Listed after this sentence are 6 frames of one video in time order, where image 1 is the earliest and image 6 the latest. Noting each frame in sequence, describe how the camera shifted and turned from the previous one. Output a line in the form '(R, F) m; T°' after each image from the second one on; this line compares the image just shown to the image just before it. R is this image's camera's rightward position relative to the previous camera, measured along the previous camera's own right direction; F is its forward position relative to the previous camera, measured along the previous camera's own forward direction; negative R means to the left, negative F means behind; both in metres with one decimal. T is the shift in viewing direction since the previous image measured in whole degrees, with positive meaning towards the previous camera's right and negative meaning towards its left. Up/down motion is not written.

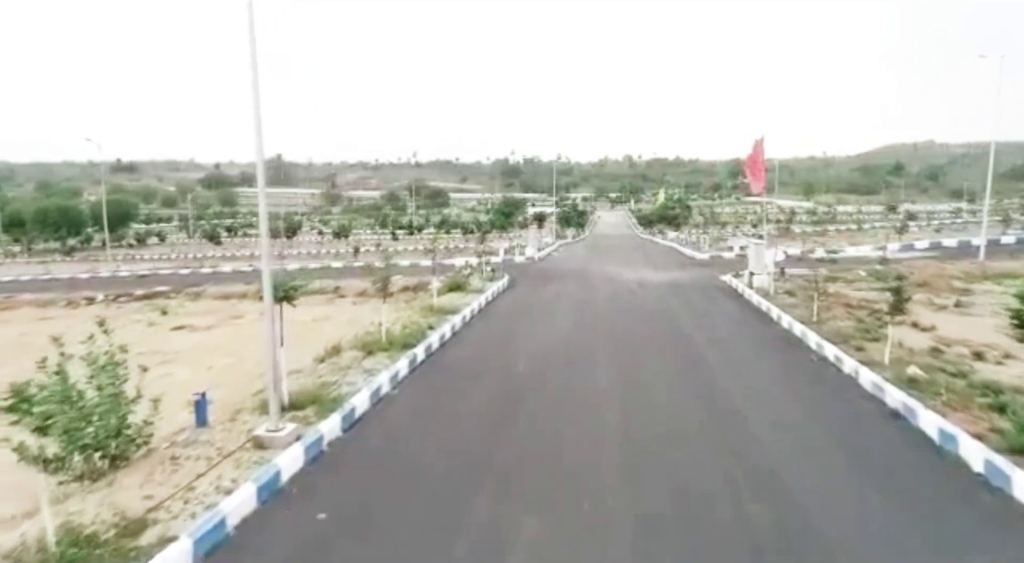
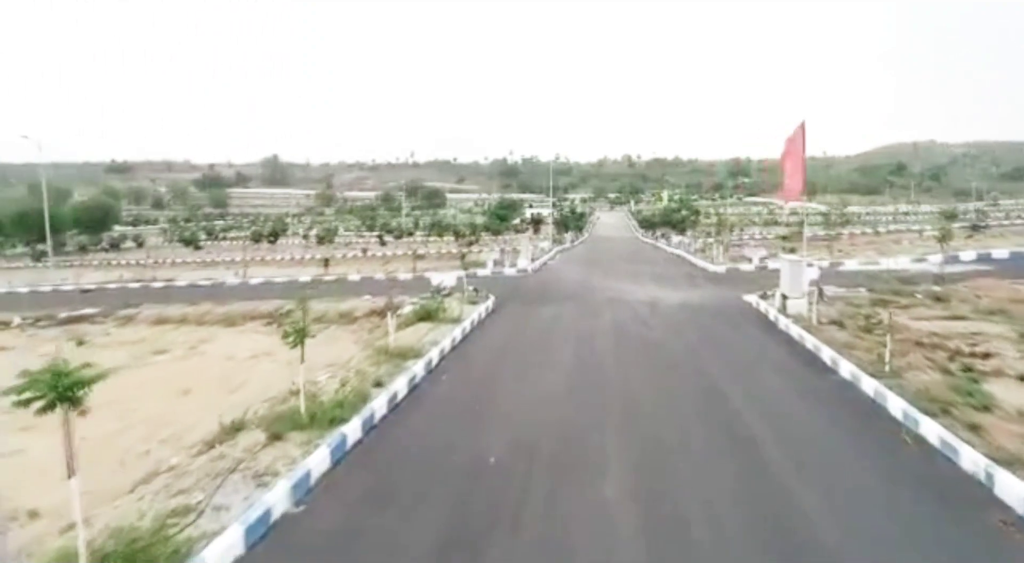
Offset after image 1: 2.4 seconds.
(+0.2, +3.0) m; 0°
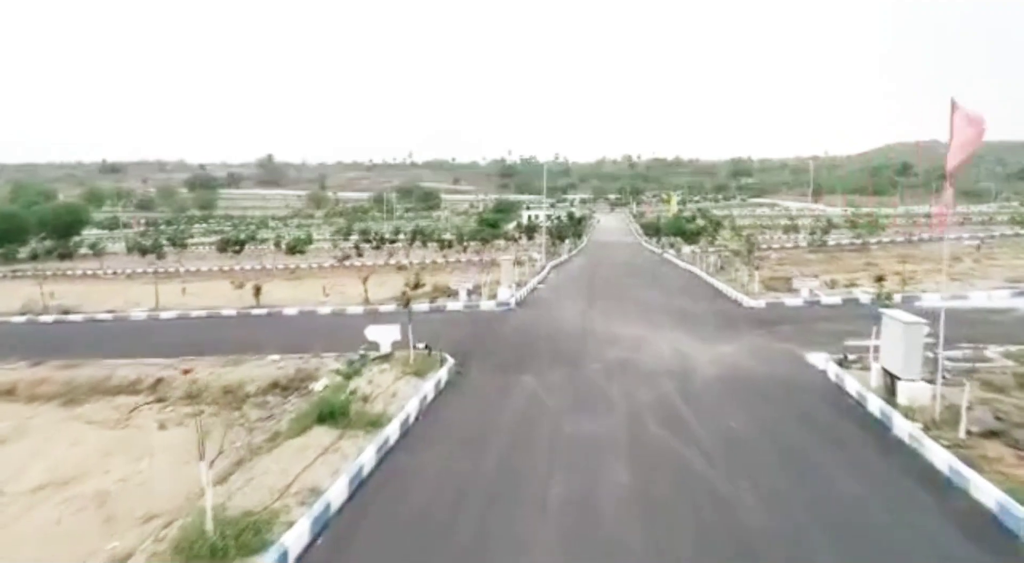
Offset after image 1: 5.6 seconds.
(+0.3, +5.2) m; 0°
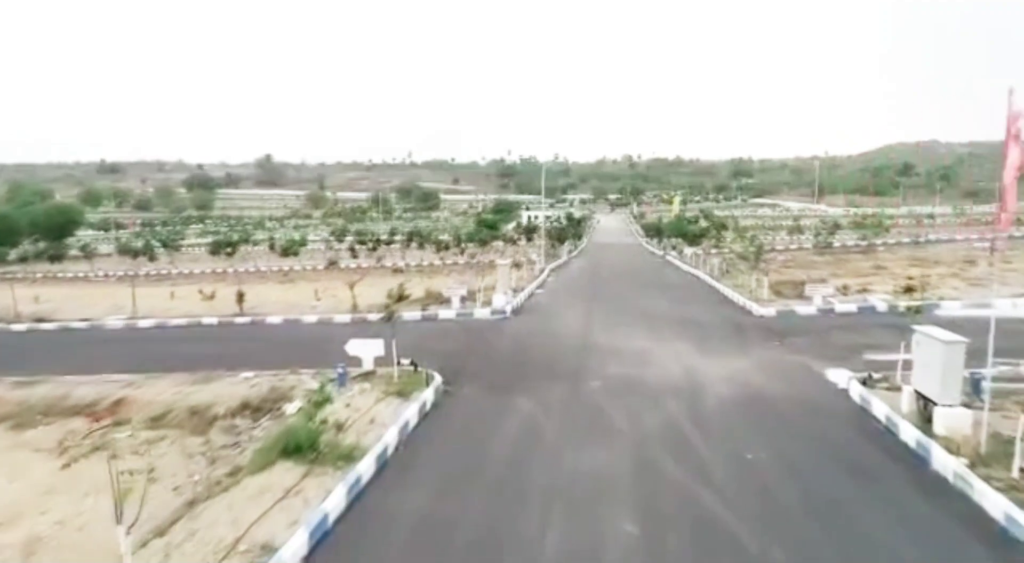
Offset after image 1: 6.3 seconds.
(+0.1, +1.0) m; 0°
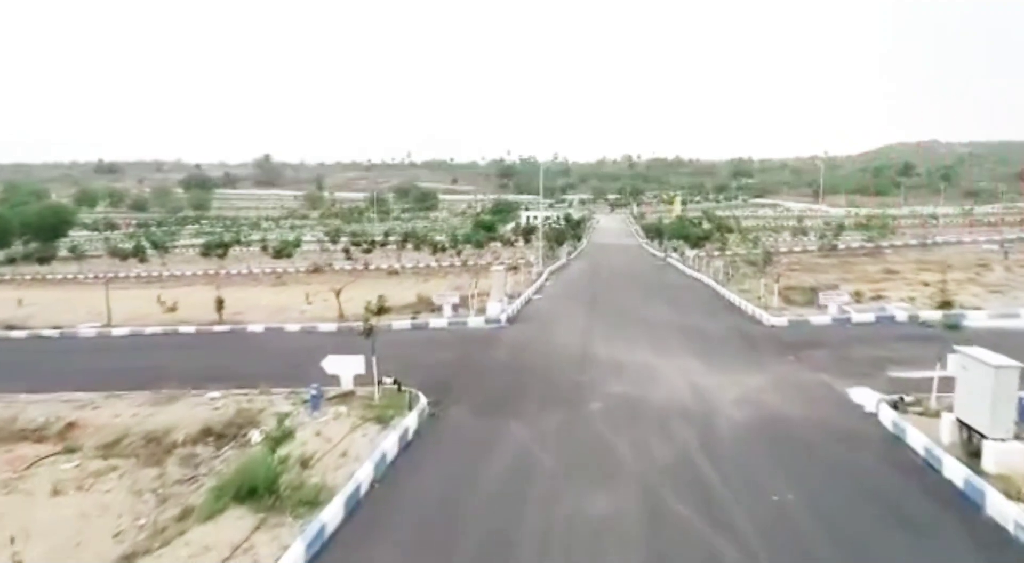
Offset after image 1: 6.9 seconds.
(+0.1, +1.0) m; 0°
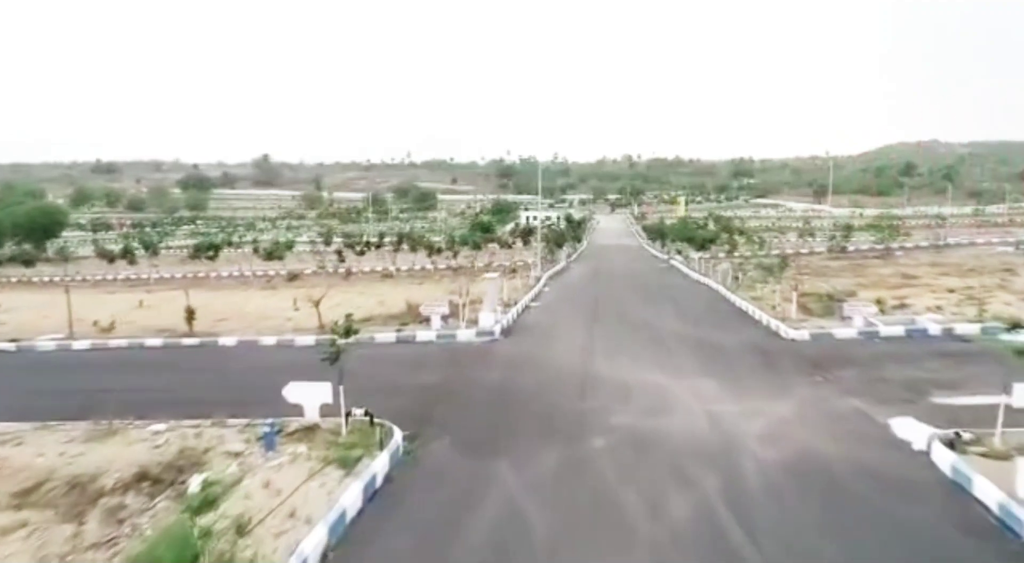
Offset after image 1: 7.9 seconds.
(+0.1, +1.4) m; 0°
